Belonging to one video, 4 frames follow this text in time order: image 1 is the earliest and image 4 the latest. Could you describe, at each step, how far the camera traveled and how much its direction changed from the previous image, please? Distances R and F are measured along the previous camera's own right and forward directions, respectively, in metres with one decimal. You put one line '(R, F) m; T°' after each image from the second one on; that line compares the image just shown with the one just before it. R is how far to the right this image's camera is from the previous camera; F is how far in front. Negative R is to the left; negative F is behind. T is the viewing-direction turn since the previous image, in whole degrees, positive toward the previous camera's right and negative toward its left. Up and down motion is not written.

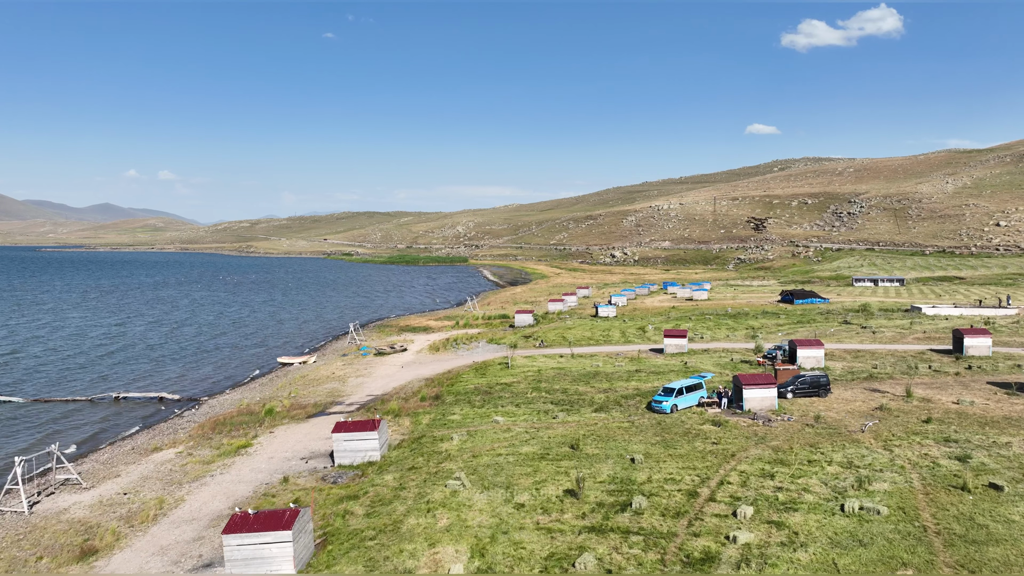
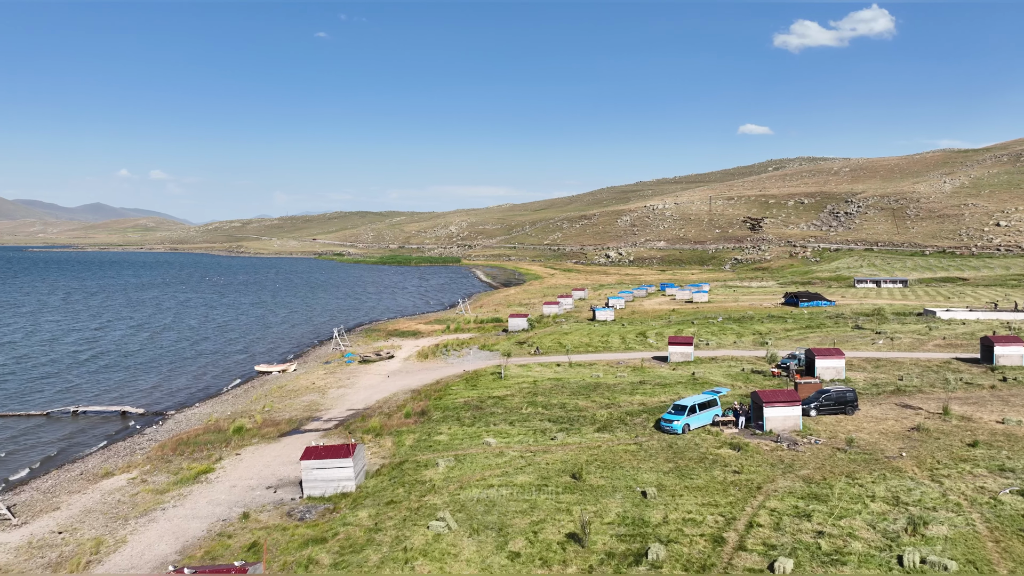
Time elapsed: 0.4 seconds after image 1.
(0.0, +3.4) m; +1°
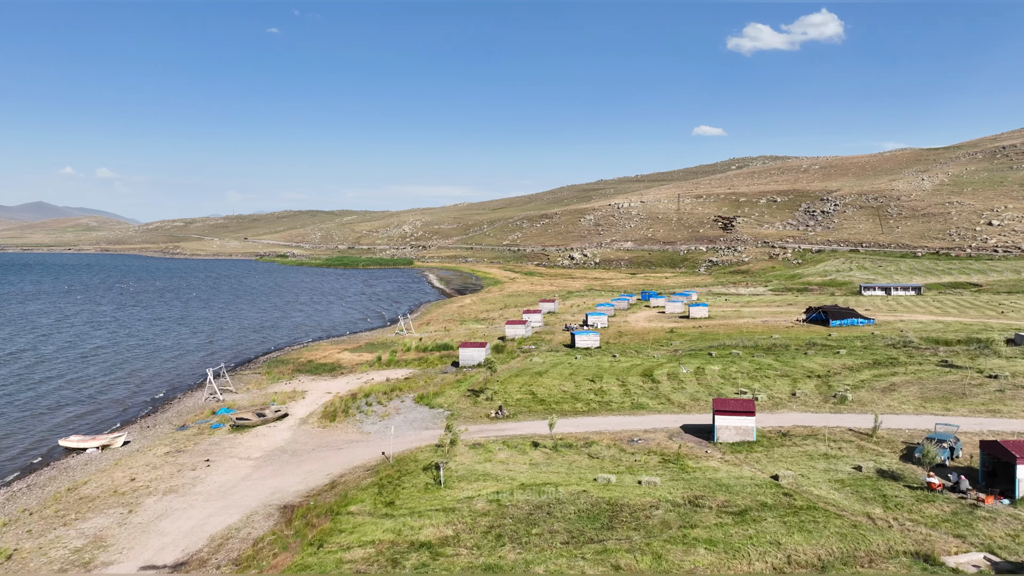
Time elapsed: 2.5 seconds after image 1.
(+0.4, +17.9) m; +3°
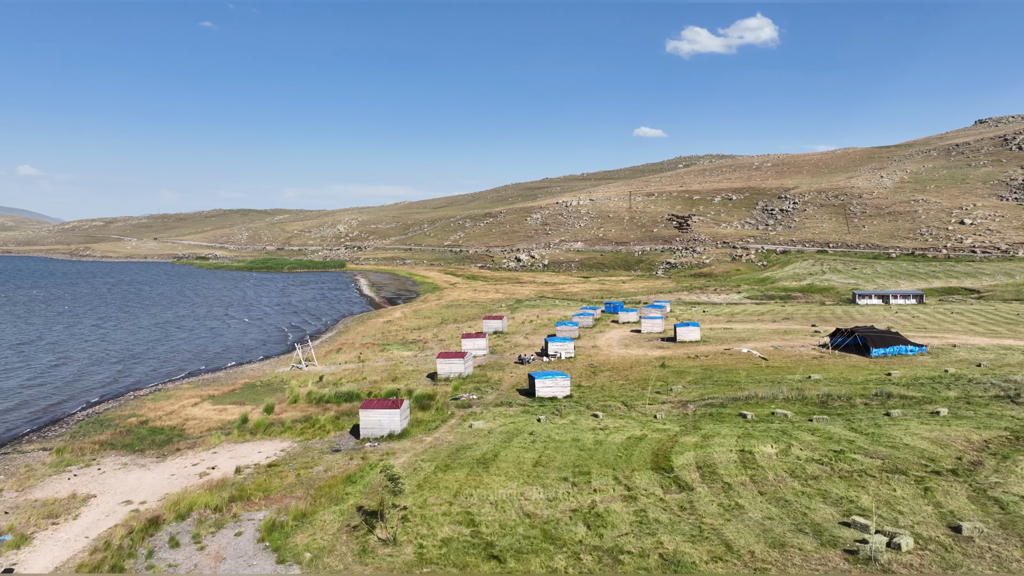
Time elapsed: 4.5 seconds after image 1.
(+0.7, +17.2) m; +4°
